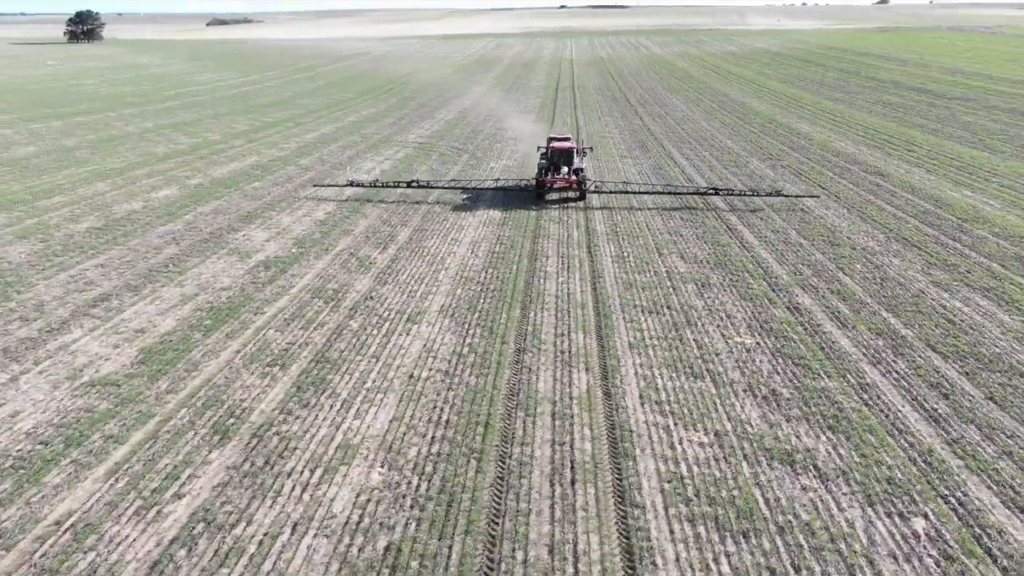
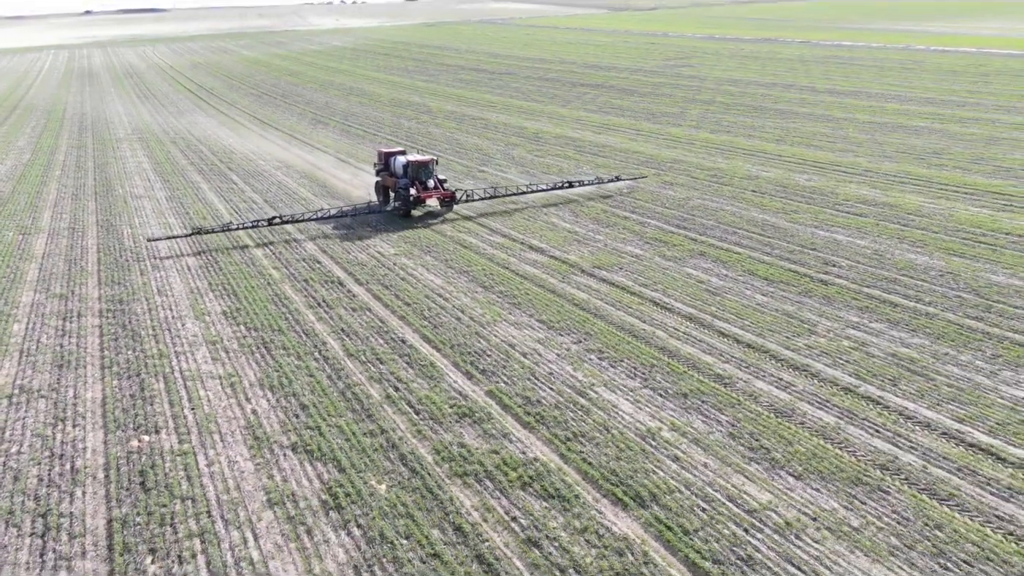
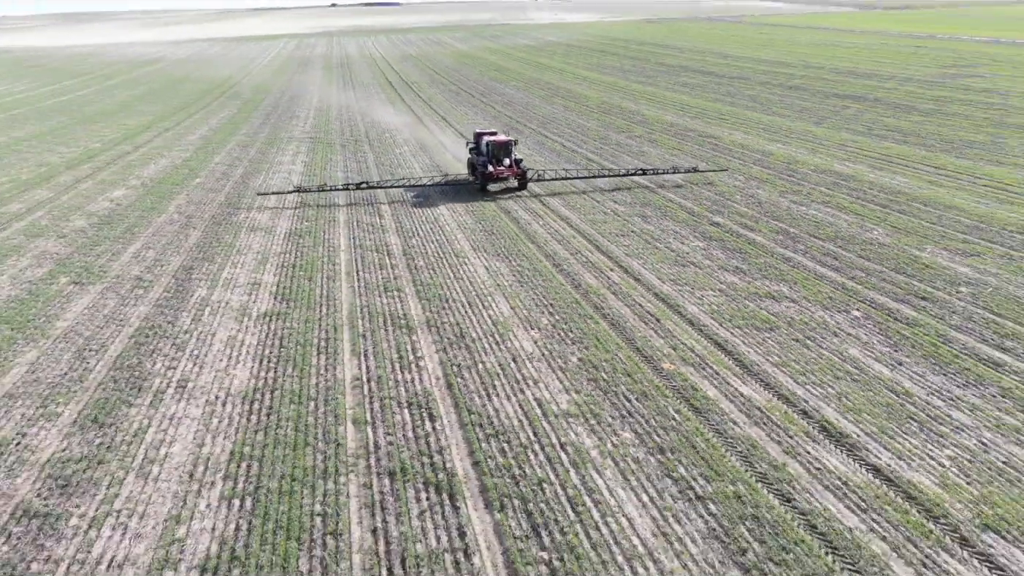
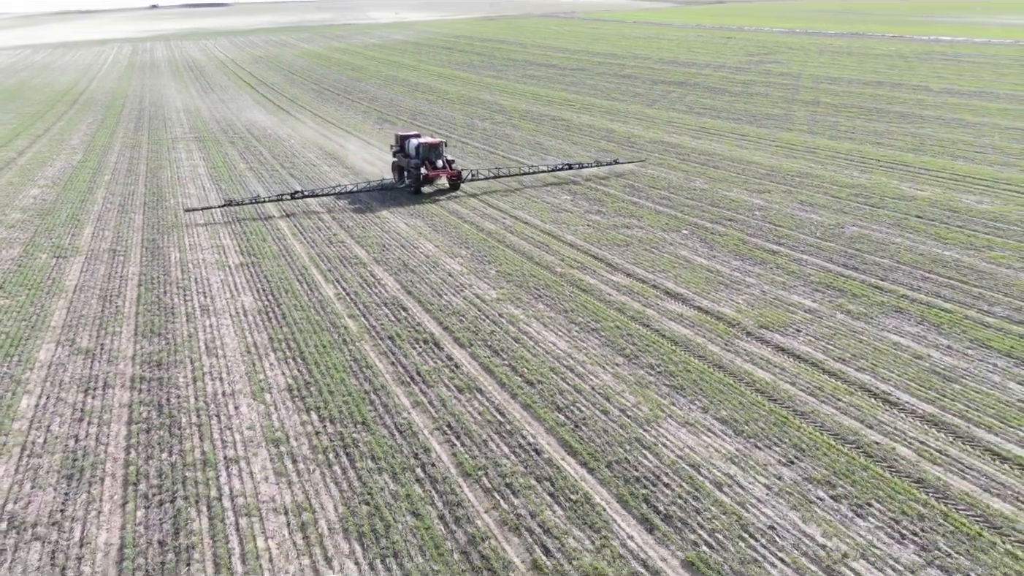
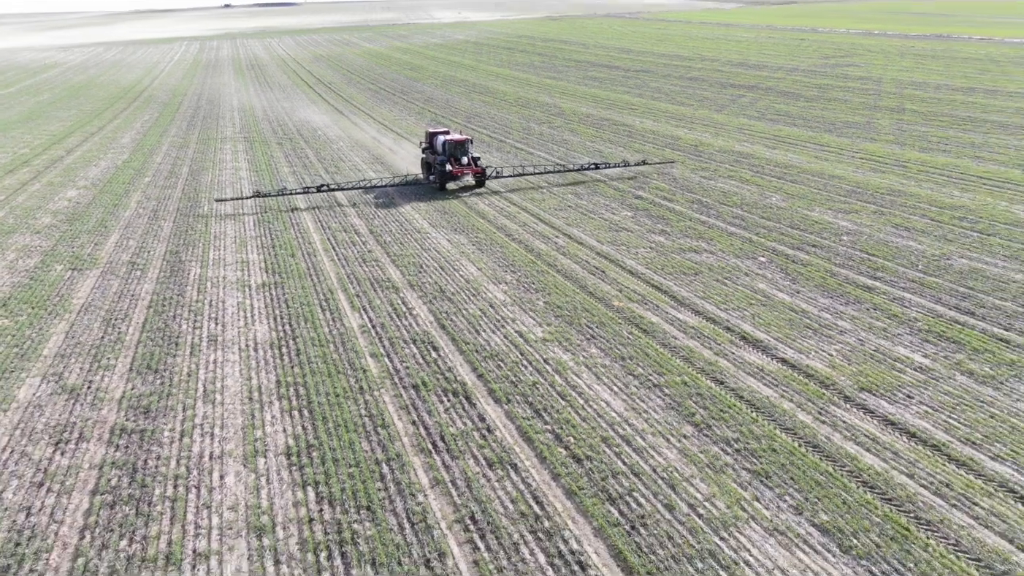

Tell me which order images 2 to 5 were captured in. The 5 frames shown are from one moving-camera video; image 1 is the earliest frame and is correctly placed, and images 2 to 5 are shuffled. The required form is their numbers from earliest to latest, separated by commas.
3, 5, 4, 2
